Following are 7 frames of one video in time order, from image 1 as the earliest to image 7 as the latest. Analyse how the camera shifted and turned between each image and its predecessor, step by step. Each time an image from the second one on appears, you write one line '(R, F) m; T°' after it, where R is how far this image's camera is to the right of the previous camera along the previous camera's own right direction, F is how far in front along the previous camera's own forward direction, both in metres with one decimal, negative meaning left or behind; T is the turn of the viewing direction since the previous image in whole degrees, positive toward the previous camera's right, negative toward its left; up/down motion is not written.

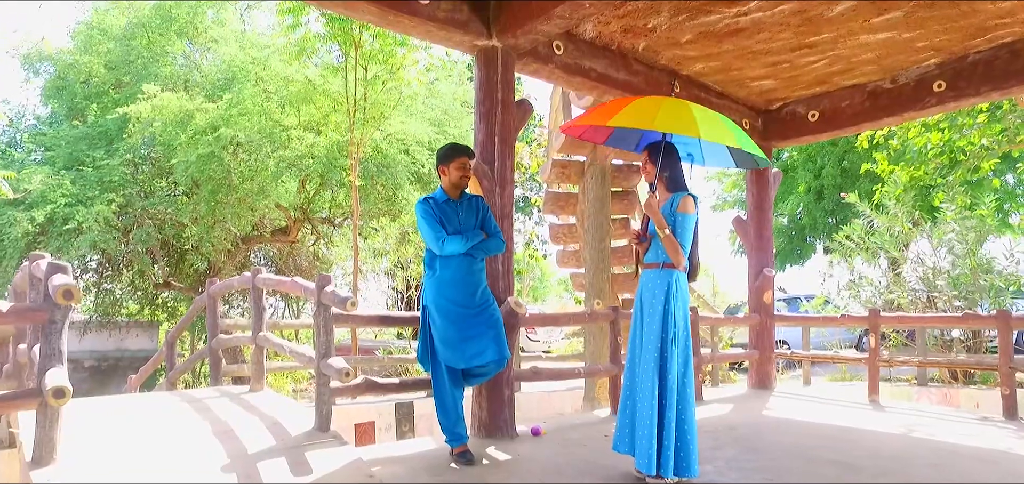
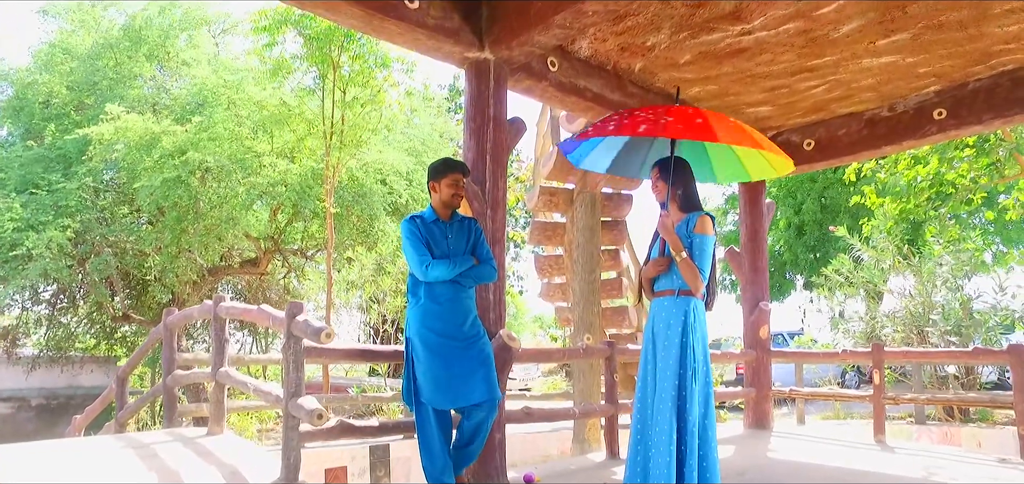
(-0.1, +0.4) m; +2°
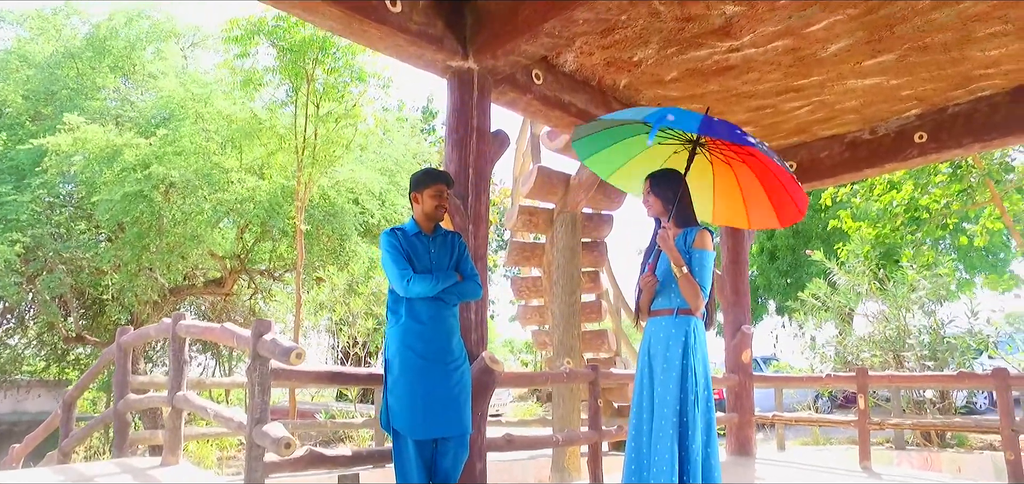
(-0.1, +0.2) m; +3°
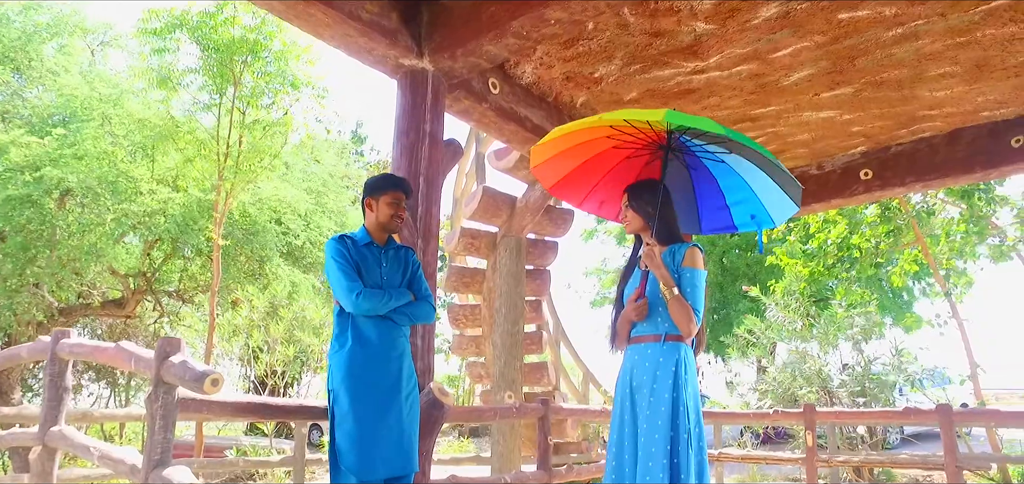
(-0.2, +0.4) m; +7°
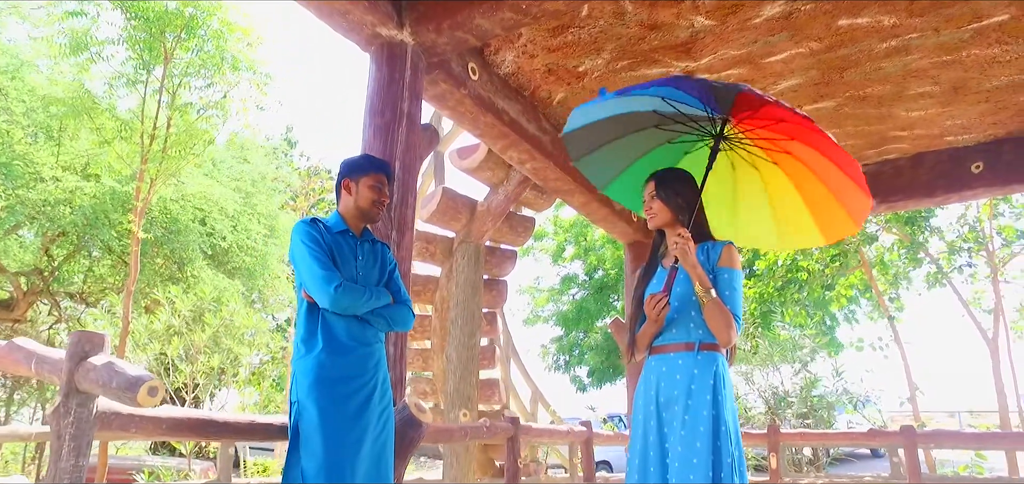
(-0.3, +0.4) m; +7°
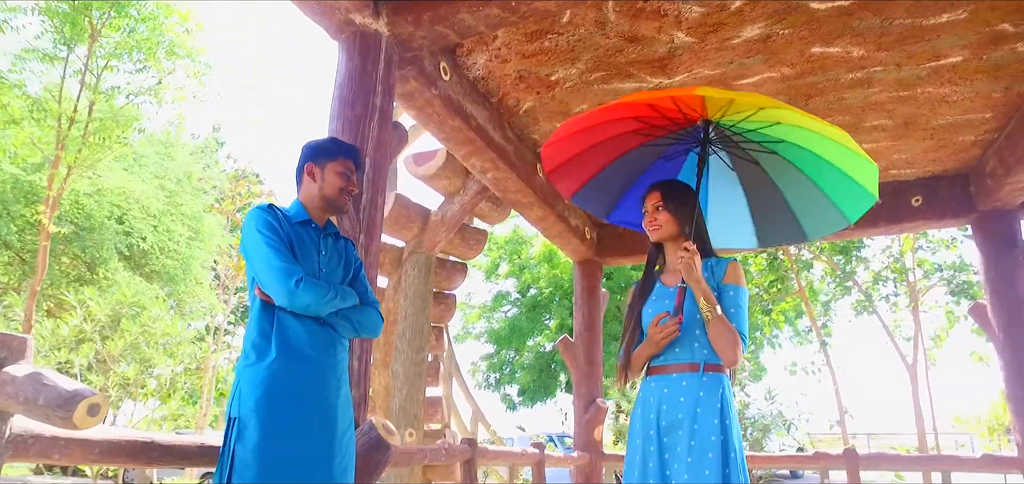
(-0.2, +0.2) m; +6°
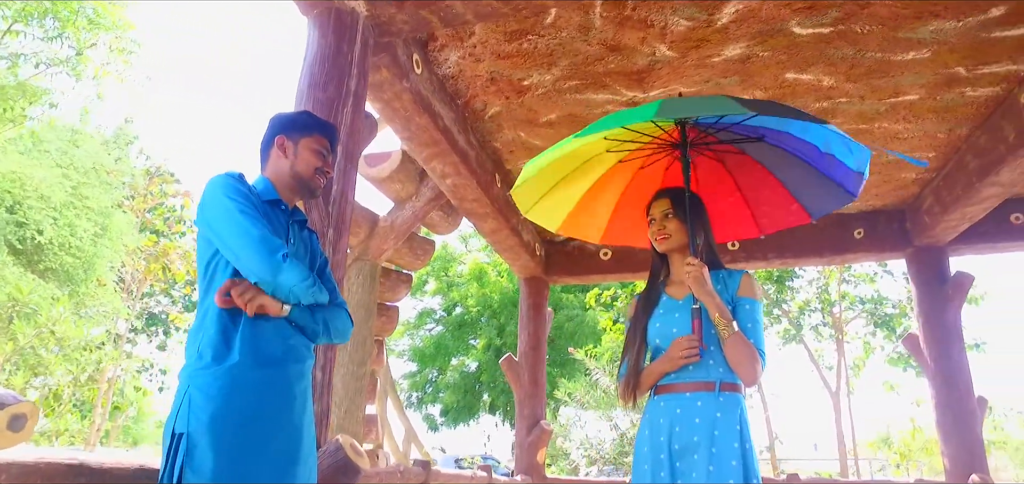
(-0.2, +0.2) m; +7°
